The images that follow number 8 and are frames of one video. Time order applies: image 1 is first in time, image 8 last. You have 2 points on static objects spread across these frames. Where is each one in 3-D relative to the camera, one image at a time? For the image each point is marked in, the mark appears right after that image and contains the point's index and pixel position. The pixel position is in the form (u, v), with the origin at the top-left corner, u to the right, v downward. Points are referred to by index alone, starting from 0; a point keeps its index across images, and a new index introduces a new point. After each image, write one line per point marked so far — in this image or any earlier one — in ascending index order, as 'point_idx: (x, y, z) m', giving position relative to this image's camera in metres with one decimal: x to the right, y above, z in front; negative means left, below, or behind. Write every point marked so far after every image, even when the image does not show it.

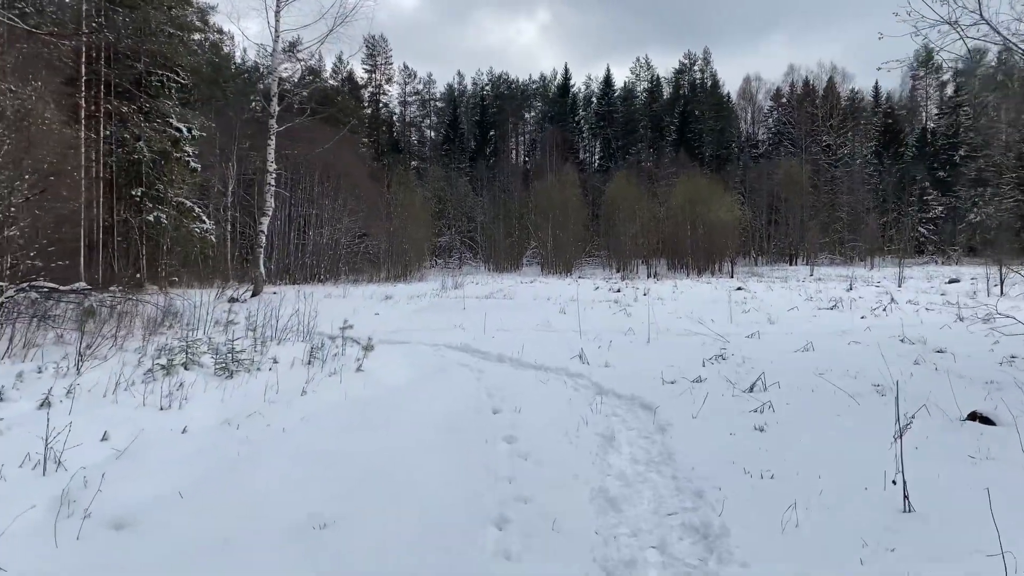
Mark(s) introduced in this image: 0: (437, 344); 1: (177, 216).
0: (-0.7, -0.5, +7.2) m
1: (-7.4, +1.6, +18.7) m
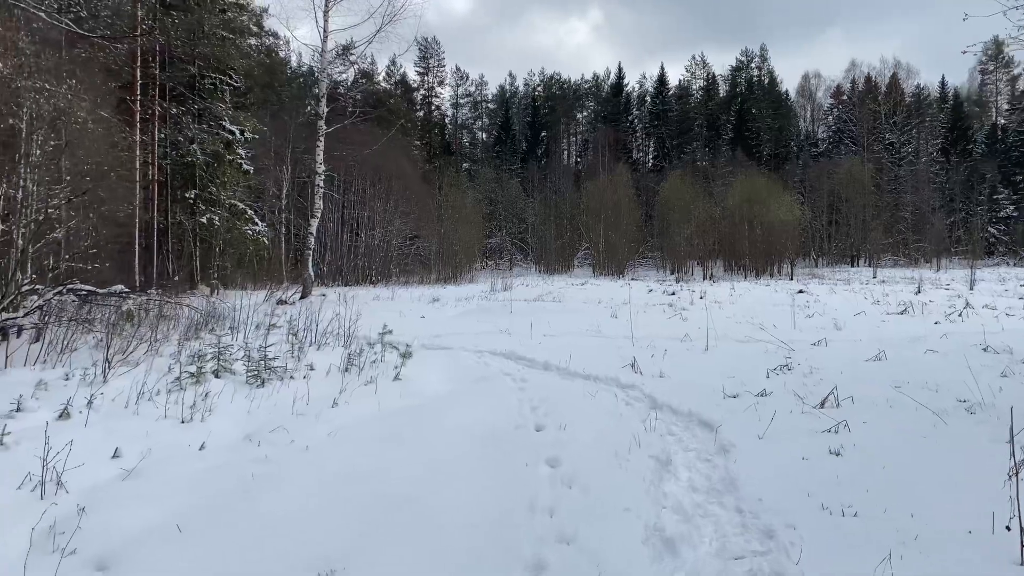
0: (-0.3, -0.5, +6.8) m
1: (-6.3, +1.6, +18.8) m
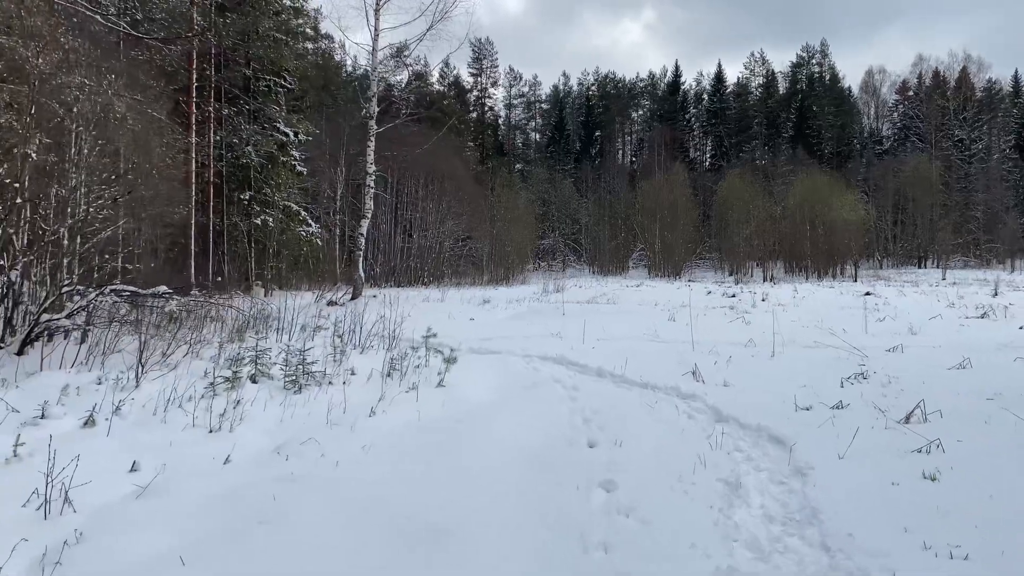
0: (+0.1, -0.5, +6.5) m
1: (-5.1, +1.5, +18.8) m
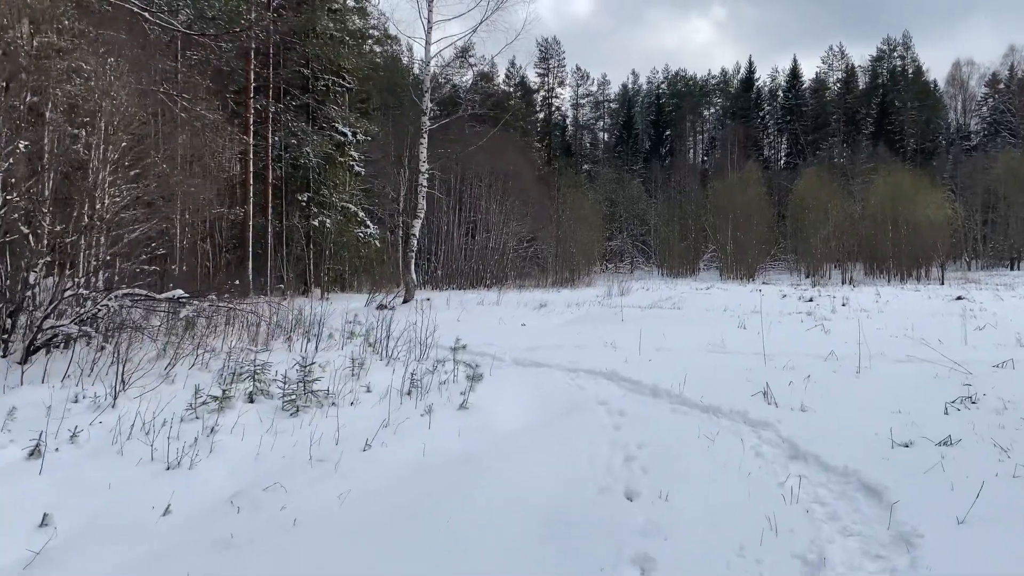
0: (+0.5, -0.6, +5.8) m
1: (-3.7, +1.5, +18.5) m
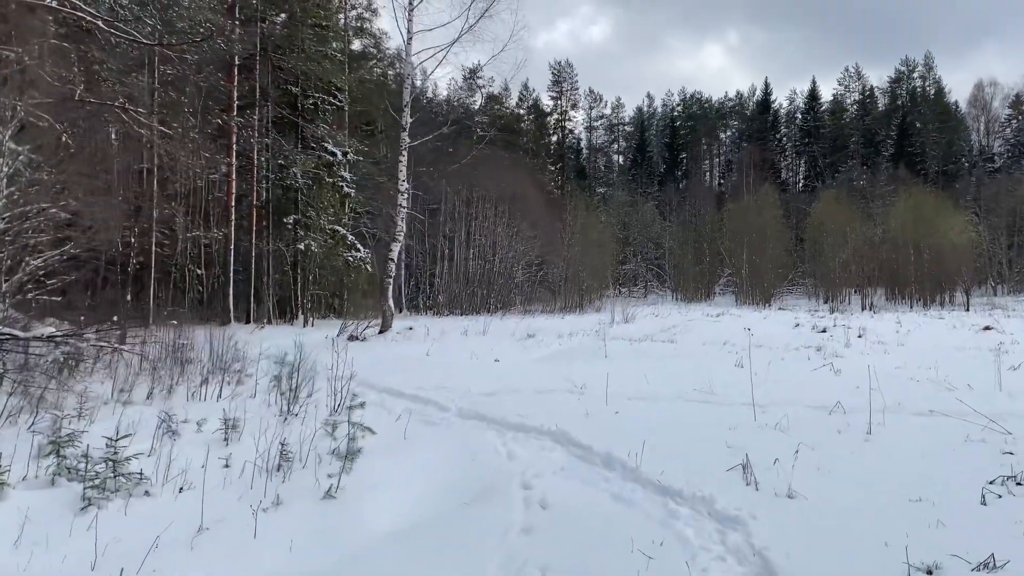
0: (+0.1, -0.8, +4.7) m
1: (-3.8, +0.9, +17.6) m
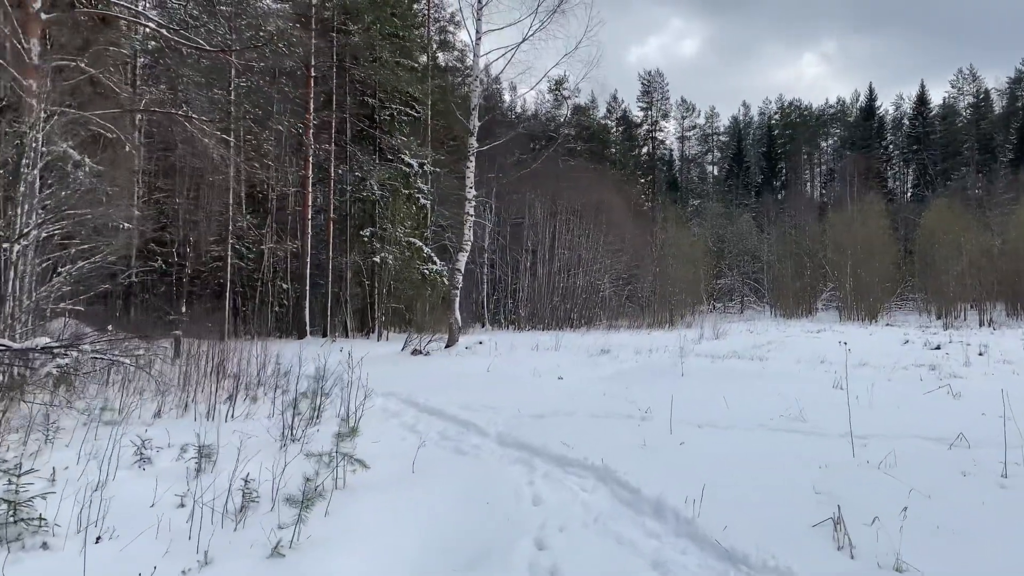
0: (+0.3, -0.8, +4.0) m
1: (-2.2, +0.6, +17.2) m
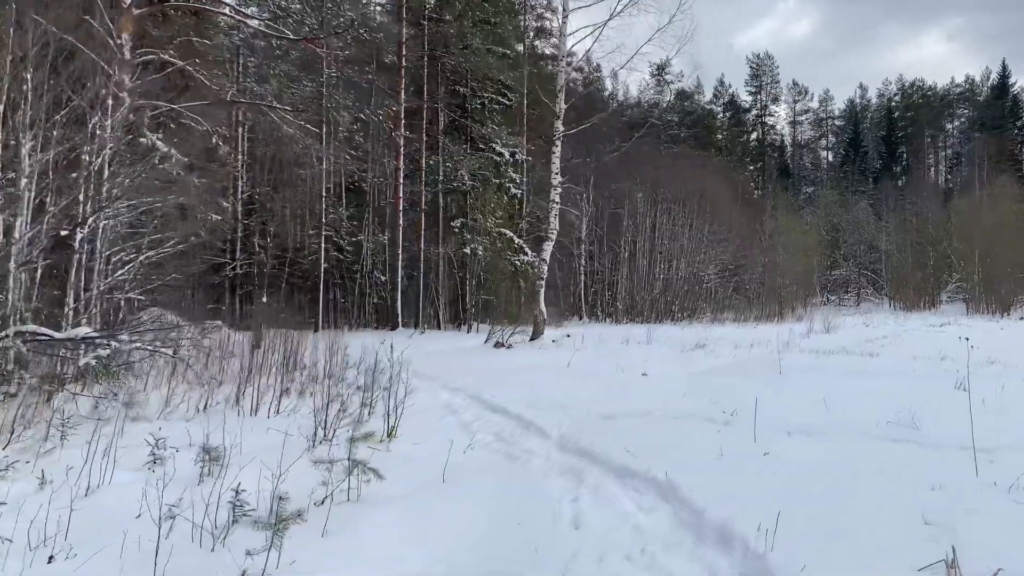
0: (+0.5, -0.8, +3.4) m
1: (-0.3, +0.8, +16.9) m
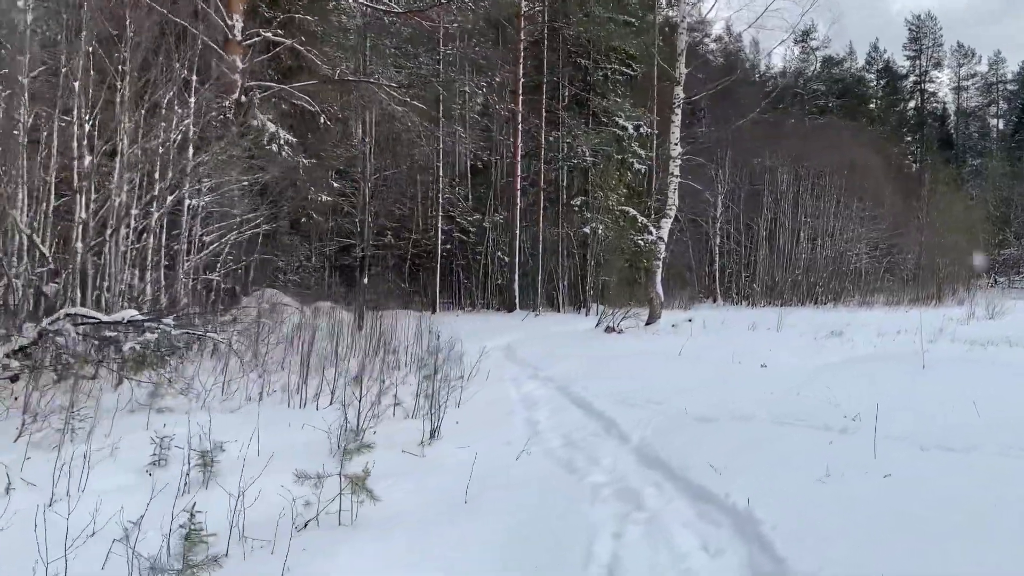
0: (+0.6, -0.7, +2.8) m
1: (+2.1, +1.2, +16.1) m
